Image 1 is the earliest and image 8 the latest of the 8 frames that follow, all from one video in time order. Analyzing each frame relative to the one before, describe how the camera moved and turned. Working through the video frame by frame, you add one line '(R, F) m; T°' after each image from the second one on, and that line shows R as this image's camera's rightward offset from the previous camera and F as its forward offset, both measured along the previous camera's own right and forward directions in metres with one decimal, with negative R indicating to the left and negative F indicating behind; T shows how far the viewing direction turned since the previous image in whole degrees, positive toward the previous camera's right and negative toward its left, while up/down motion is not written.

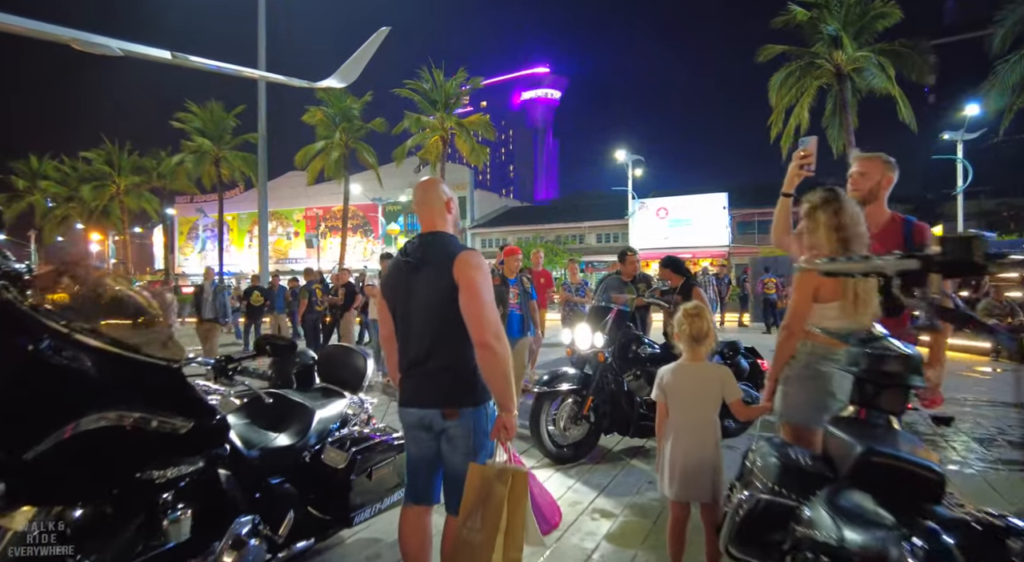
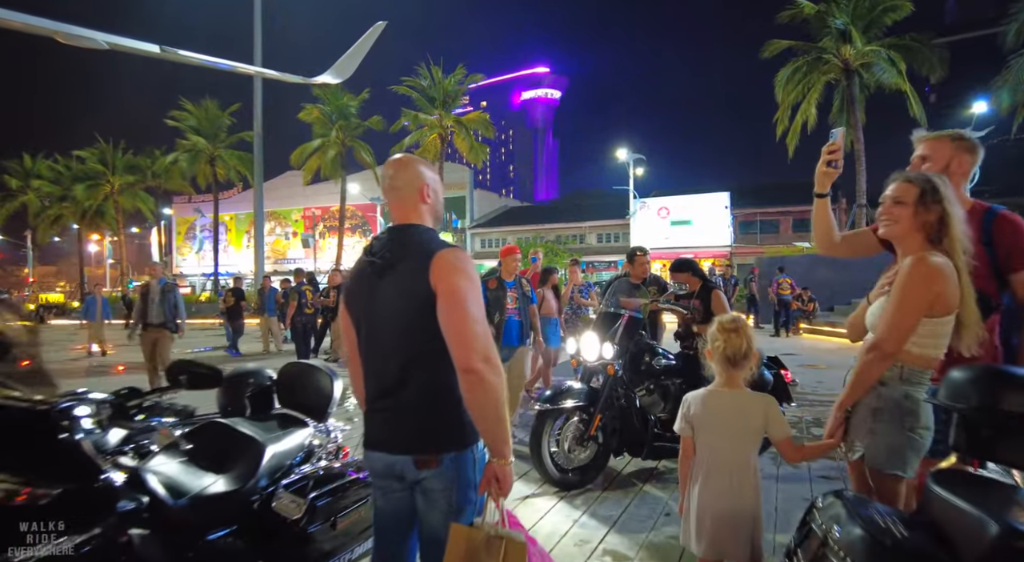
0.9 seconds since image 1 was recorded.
(0.0, +0.6) m; 0°
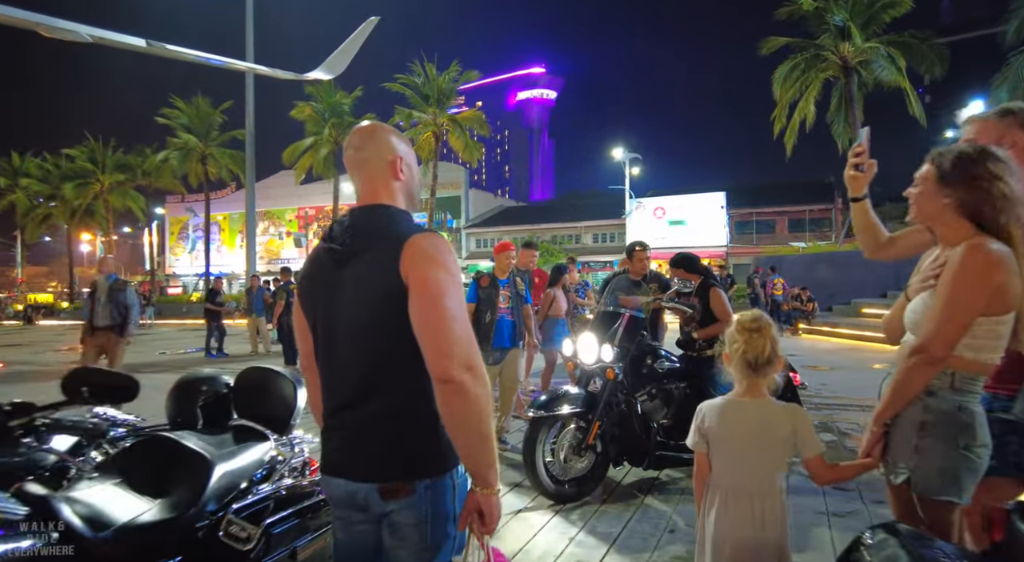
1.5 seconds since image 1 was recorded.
(0.0, +0.3) m; 0°
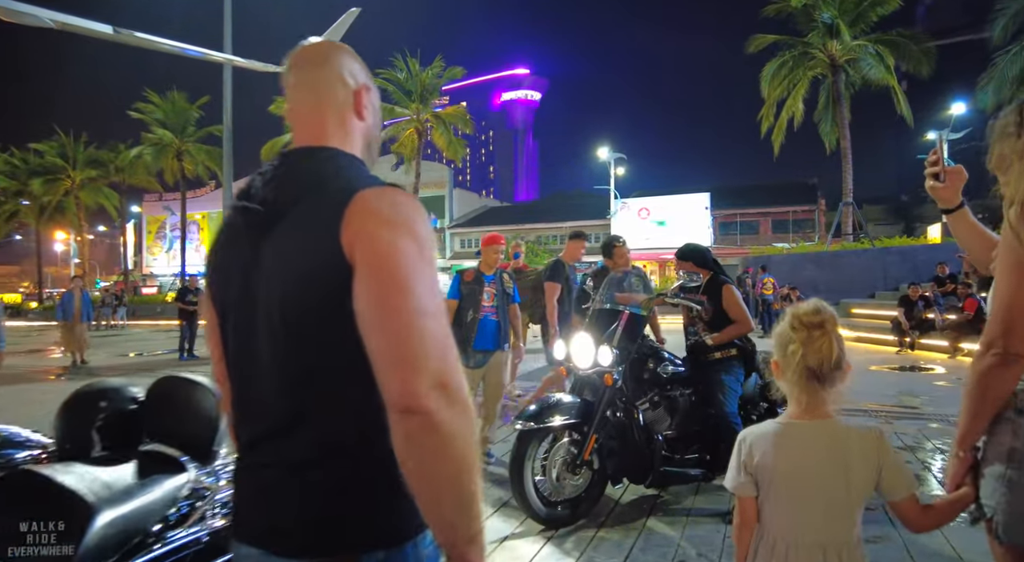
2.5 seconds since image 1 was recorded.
(0.0, +0.5) m; +2°
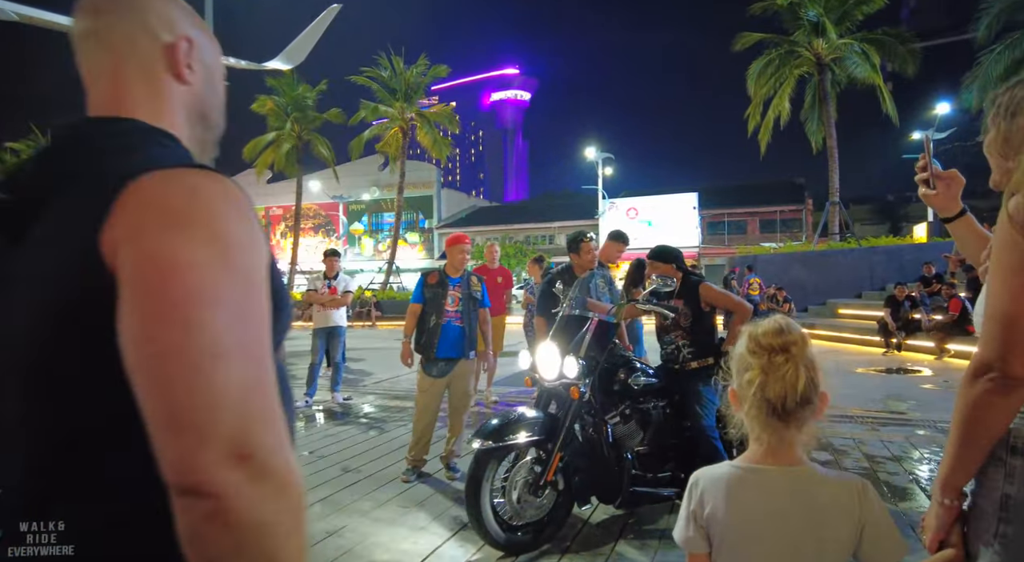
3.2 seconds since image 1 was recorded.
(+0.2, +0.3) m; +1°
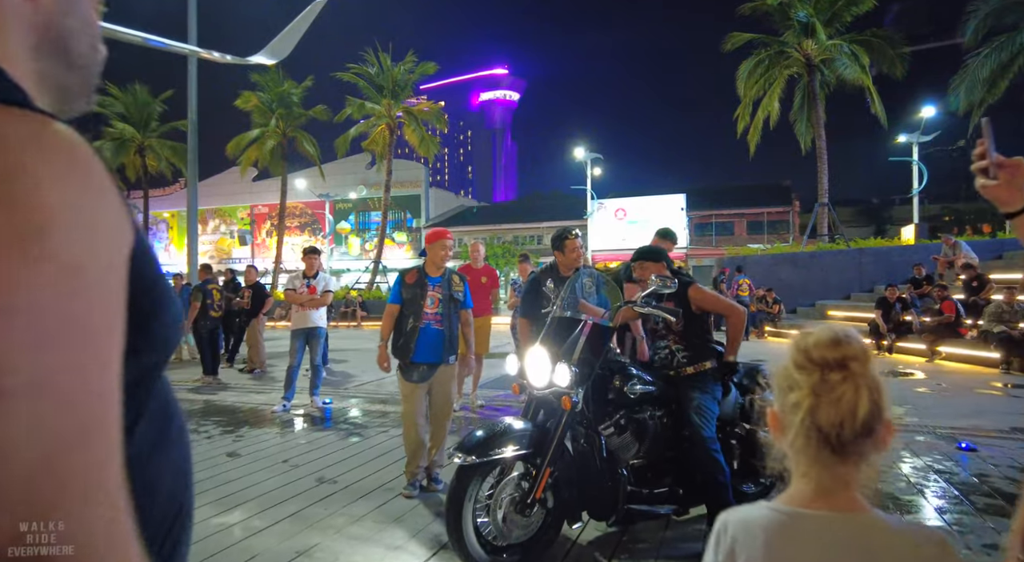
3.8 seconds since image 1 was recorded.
(0.0, +0.3) m; +1°
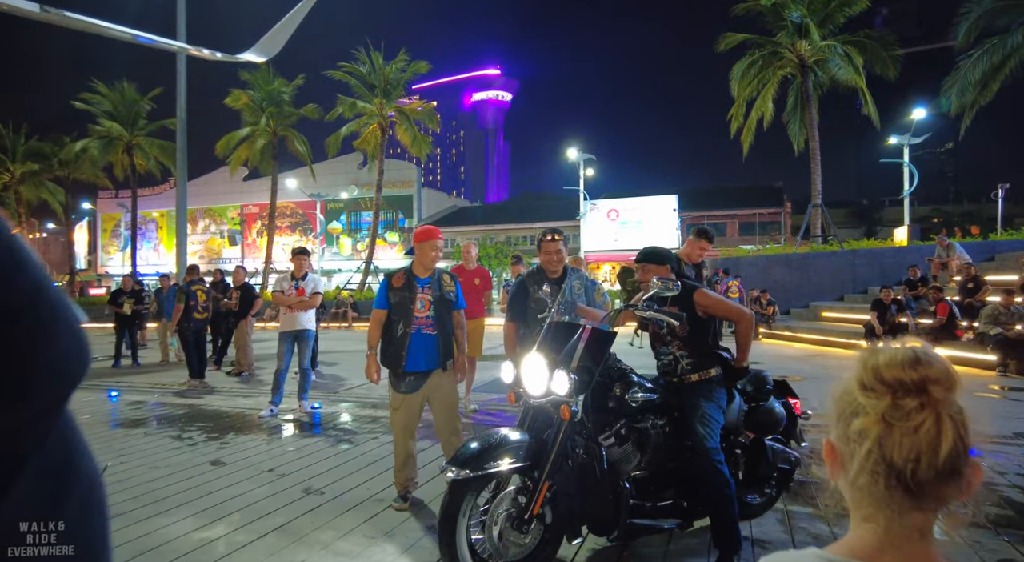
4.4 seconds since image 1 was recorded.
(0.0, +0.2) m; +1°
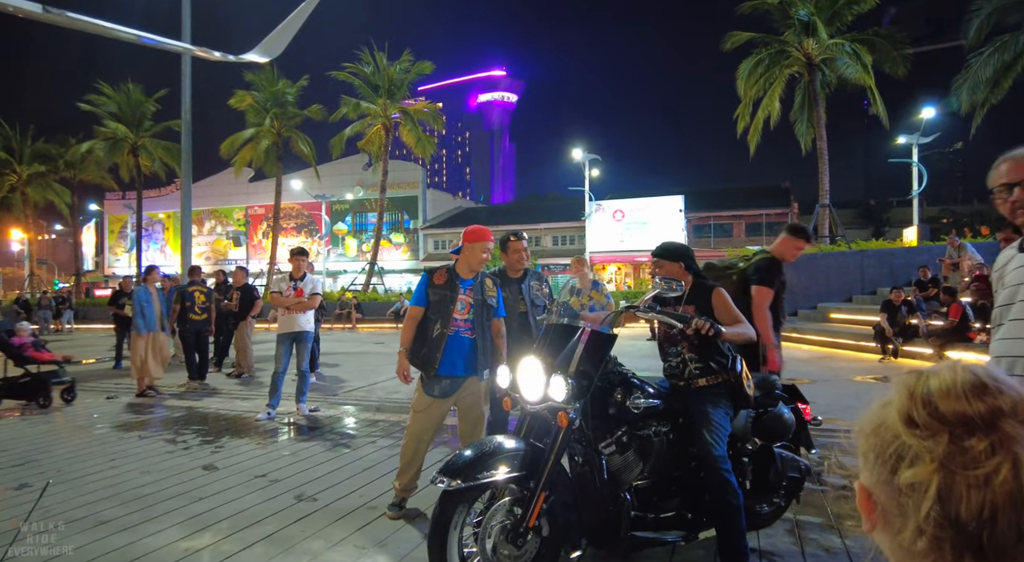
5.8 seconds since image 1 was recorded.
(+0.1, +0.2) m; -1°
